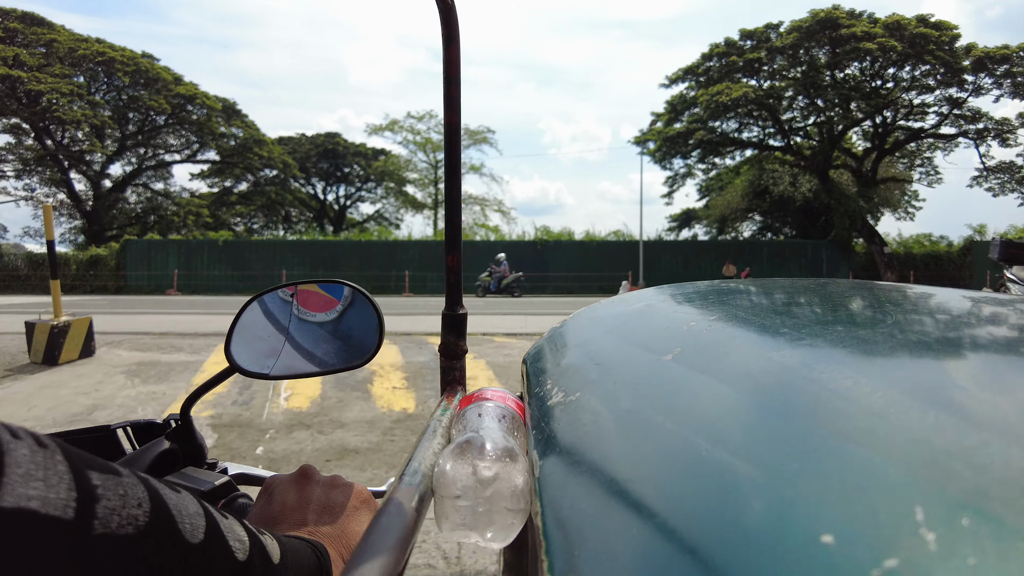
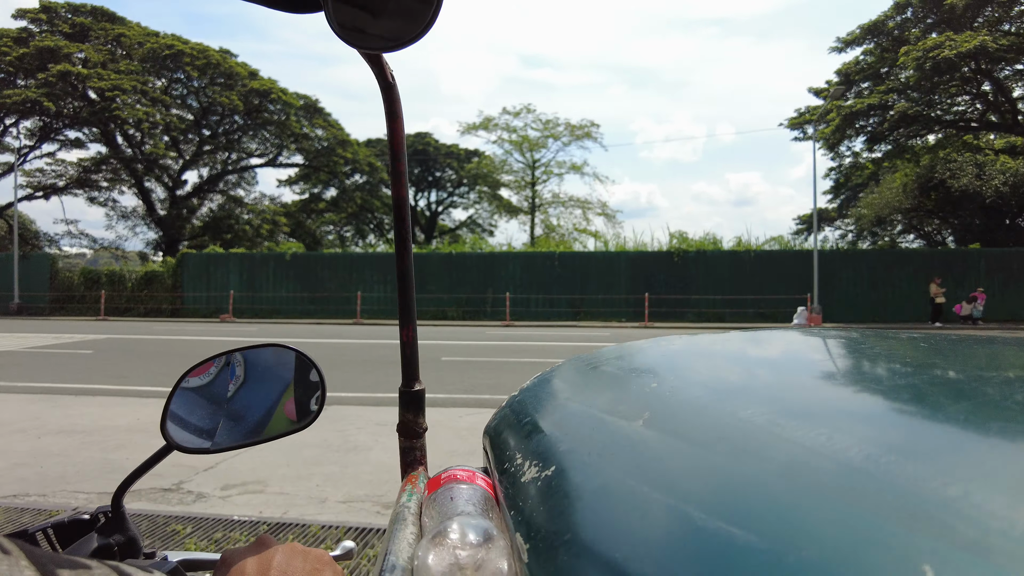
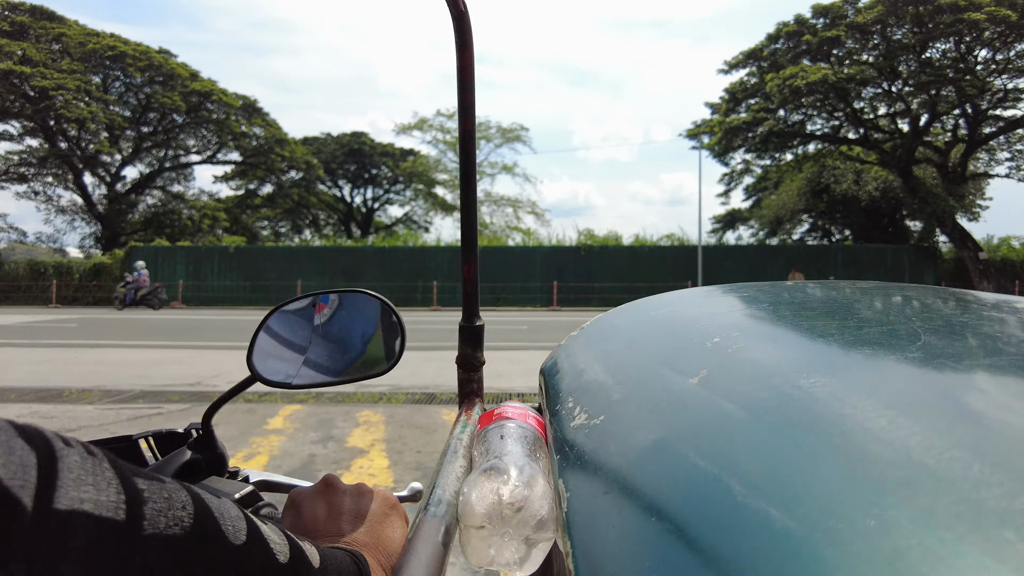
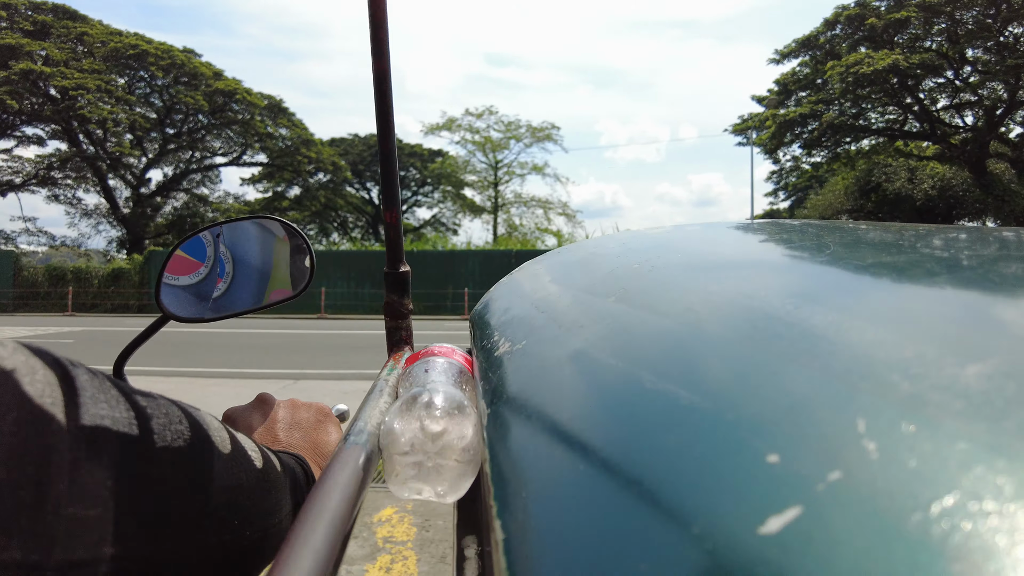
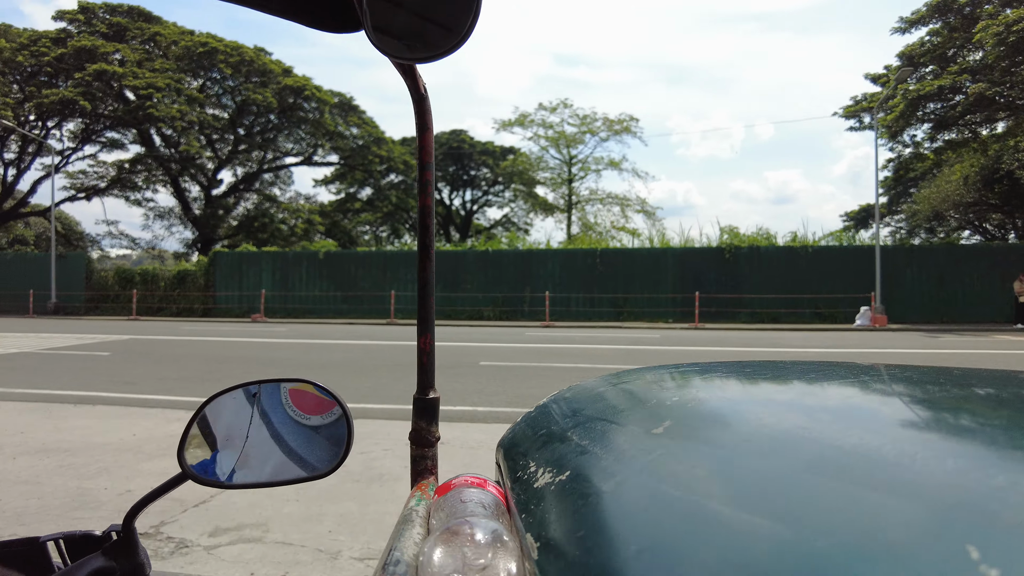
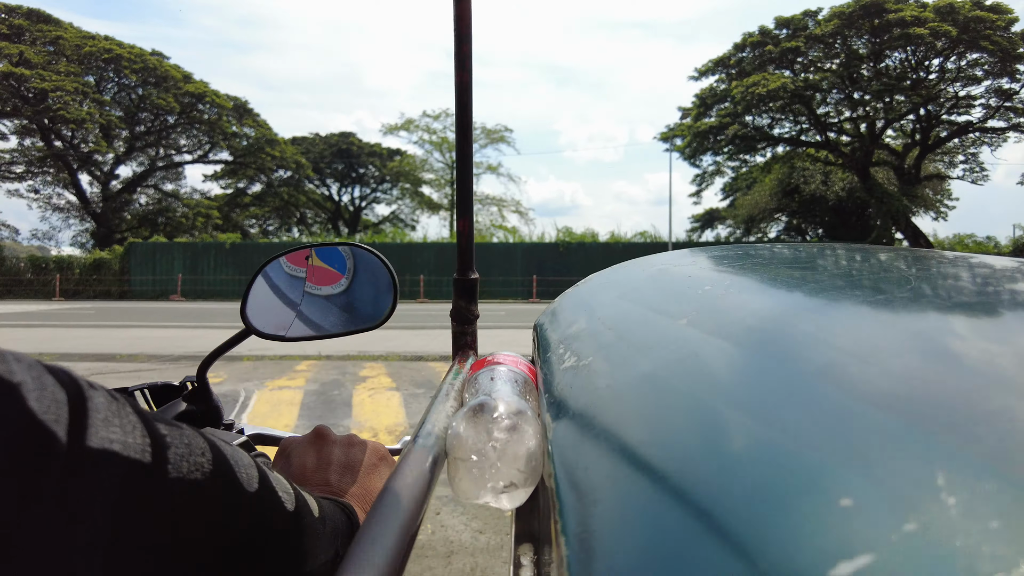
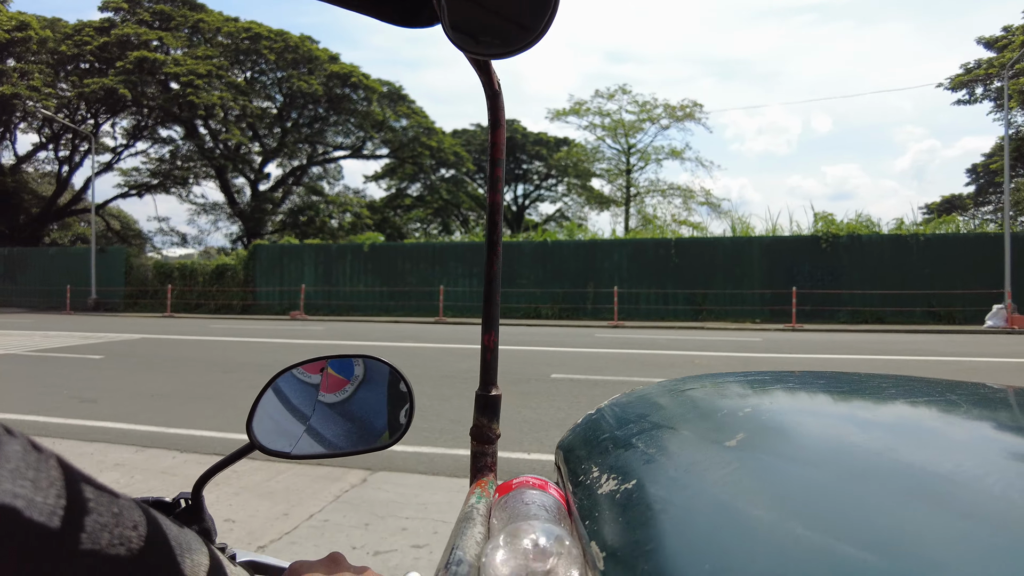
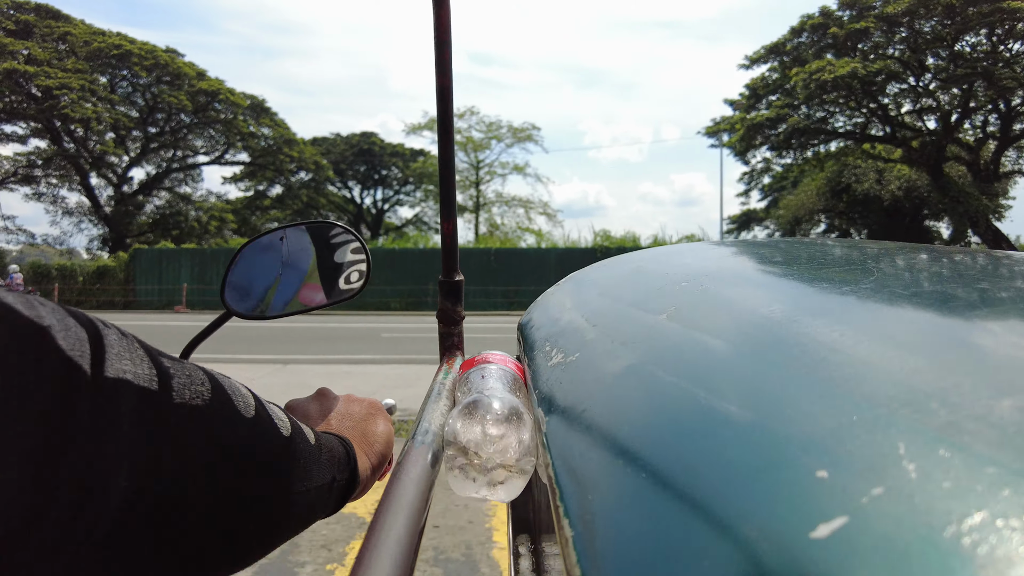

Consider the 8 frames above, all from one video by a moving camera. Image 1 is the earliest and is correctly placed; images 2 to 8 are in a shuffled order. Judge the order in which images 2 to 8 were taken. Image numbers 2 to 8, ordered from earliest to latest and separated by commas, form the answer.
6, 3, 8, 4, 2, 5, 7
